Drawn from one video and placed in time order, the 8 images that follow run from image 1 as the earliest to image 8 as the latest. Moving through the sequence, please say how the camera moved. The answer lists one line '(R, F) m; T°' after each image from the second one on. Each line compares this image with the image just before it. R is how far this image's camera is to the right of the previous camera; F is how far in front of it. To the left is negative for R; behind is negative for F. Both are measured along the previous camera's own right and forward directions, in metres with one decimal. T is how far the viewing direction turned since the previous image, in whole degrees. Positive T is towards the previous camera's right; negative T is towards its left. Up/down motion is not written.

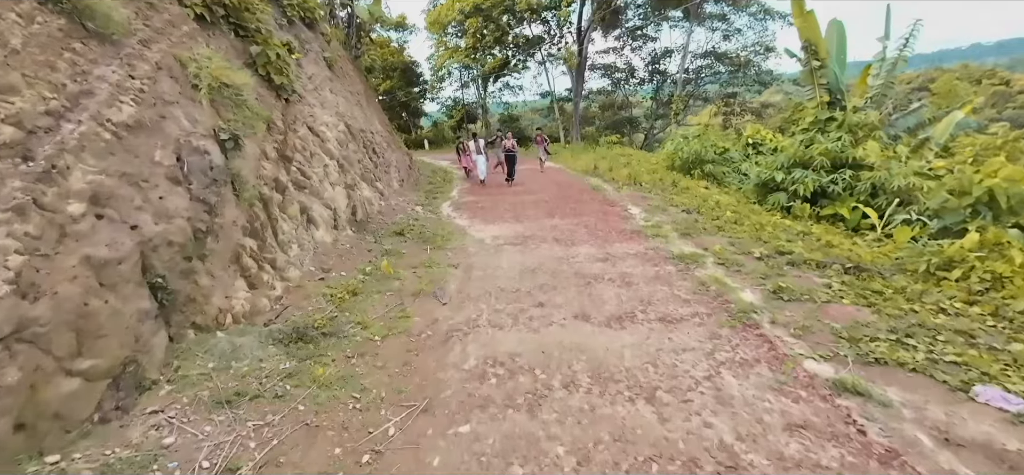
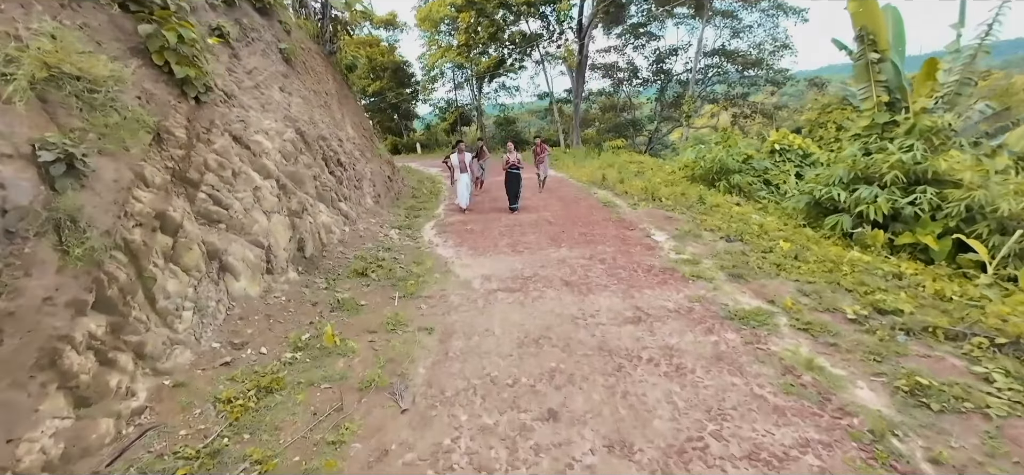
(0.0, +1.9) m; 0°
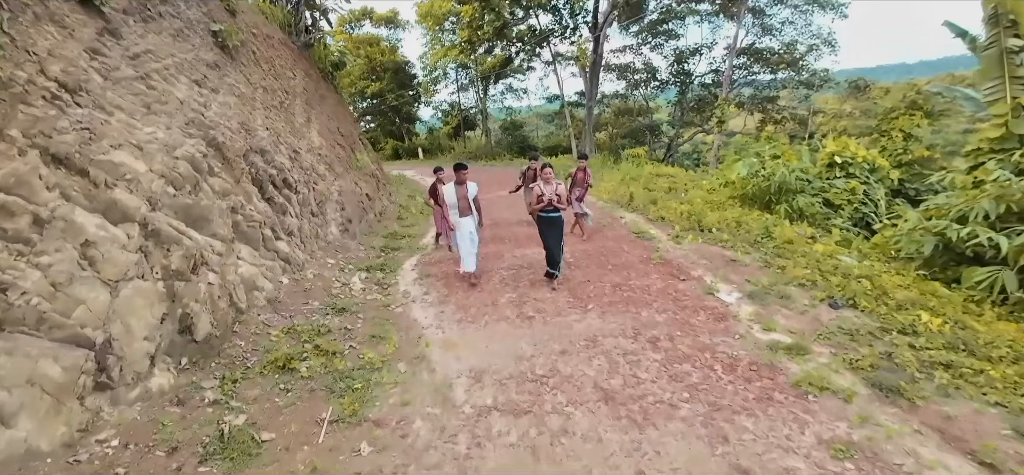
(0.0, +2.3) m; -1°
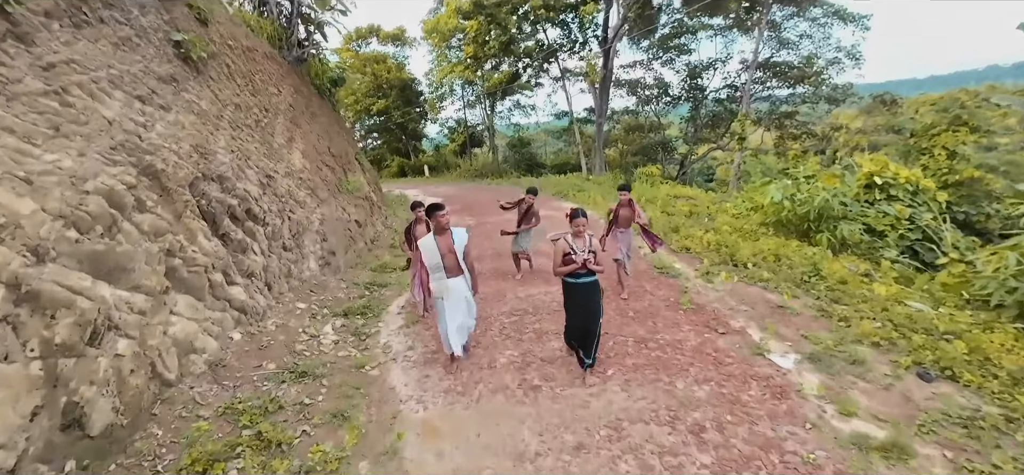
(+0.1, +1.0) m; -1°
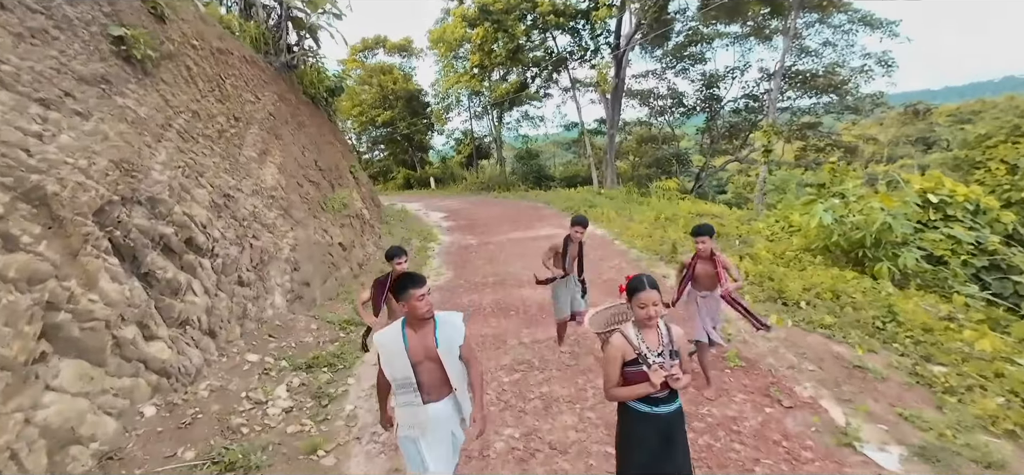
(+0.1, +1.1) m; -1°
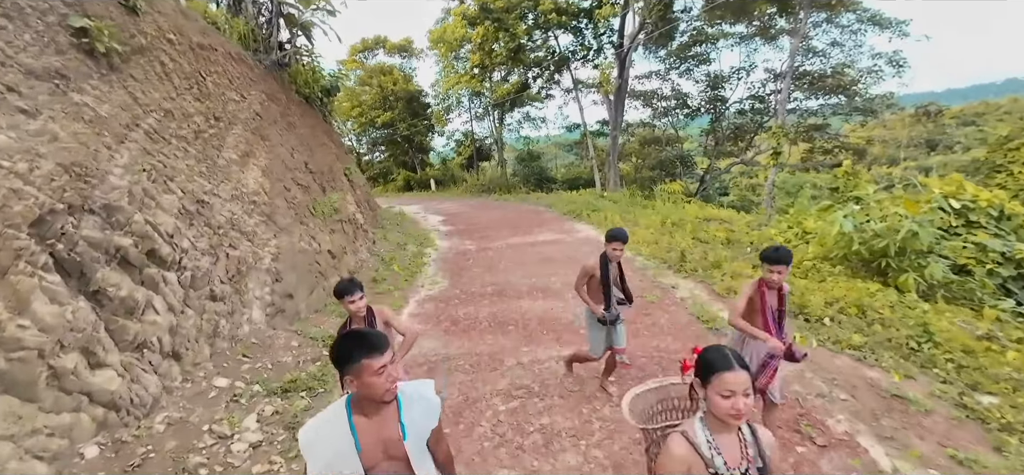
(0.0, +0.4) m; 0°
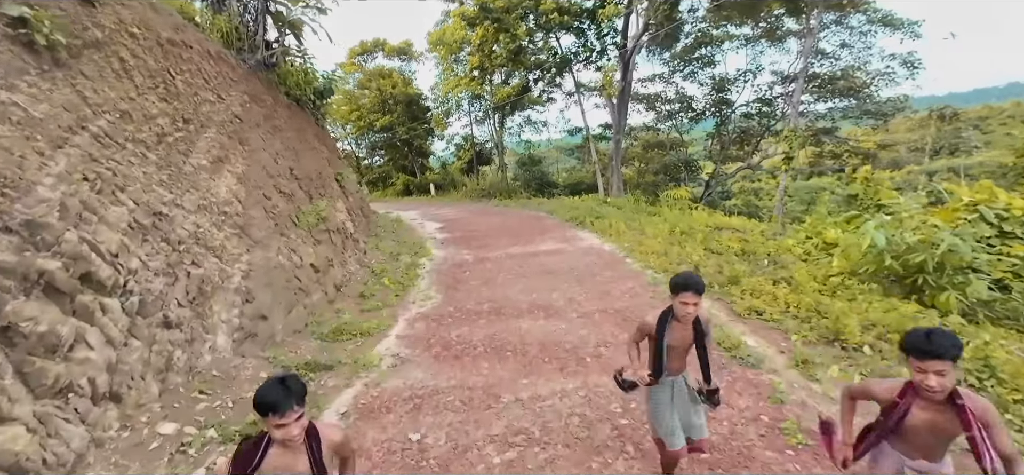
(0.0, +0.6) m; 0°
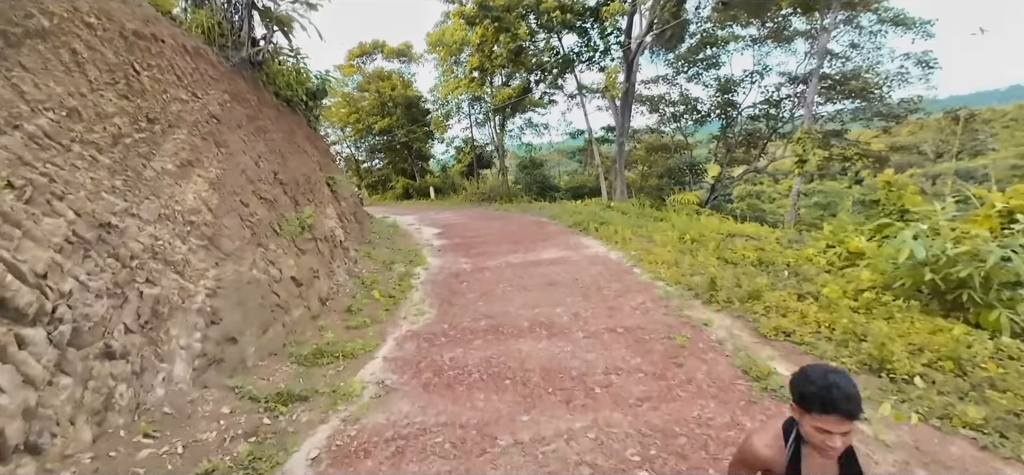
(0.0, +0.6) m; 0°
